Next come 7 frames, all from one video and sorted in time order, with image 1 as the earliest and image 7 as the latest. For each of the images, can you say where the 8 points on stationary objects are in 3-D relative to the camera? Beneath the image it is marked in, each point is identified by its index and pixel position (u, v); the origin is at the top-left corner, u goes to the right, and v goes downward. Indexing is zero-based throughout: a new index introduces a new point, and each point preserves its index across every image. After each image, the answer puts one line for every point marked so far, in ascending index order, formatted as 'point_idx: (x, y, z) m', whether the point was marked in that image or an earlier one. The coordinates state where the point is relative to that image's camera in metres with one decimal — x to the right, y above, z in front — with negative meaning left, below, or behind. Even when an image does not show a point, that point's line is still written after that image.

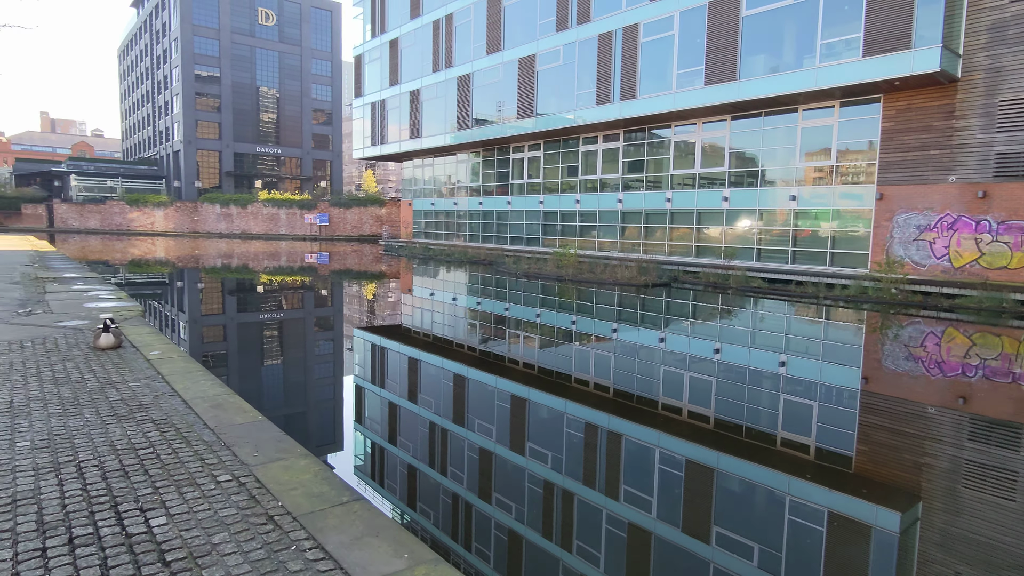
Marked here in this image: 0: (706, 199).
0: (+5.8, +2.6, +18.5) m
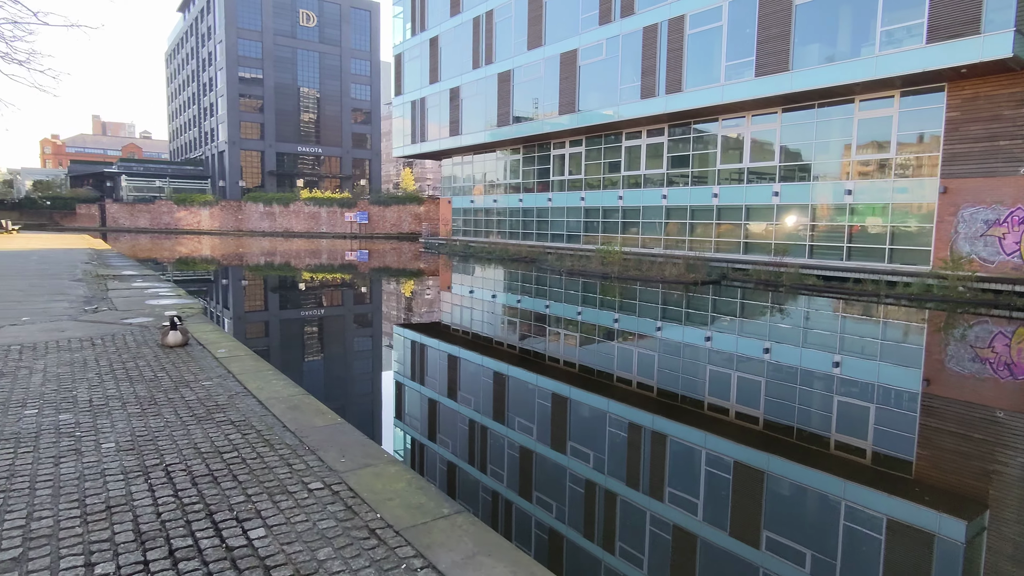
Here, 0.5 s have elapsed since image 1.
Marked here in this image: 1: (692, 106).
0: (+7.0, +2.7, +18.0) m
1: (+5.4, +5.3, +18.2) m
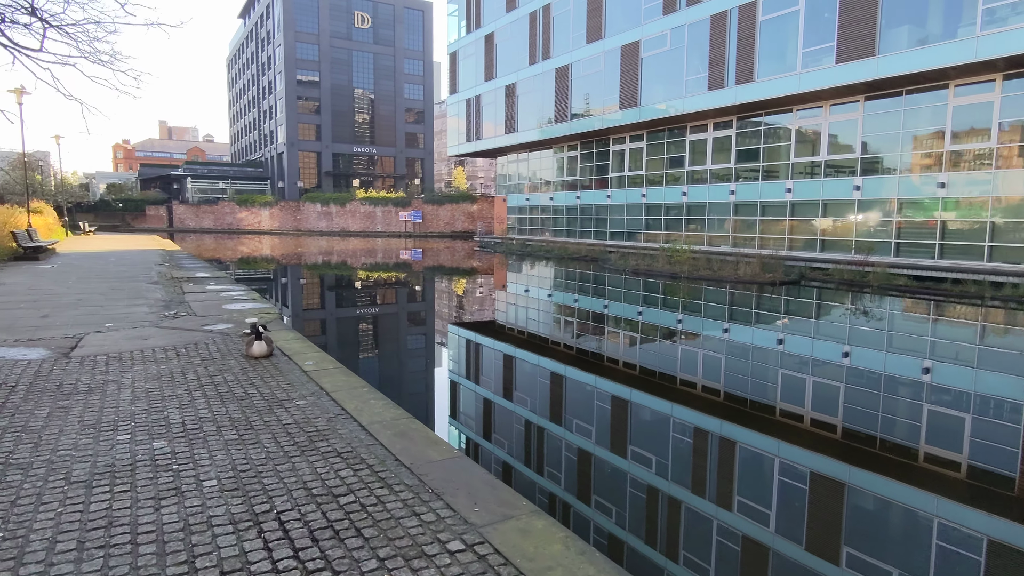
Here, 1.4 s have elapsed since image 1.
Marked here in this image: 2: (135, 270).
0: (+8.7, +2.7, +17.0) m
1: (+7.1, +5.3, +17.4) m
2: (-8.9, +0.4, +15.2) m
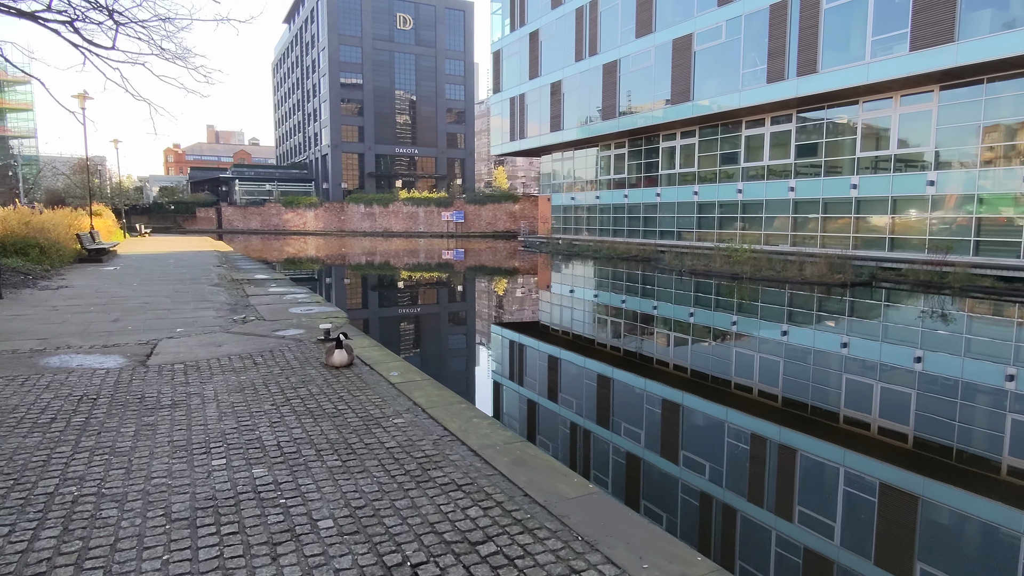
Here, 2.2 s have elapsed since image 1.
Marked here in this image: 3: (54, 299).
0: (+10.0, +2.7, +16.1) m
1: (+8.4, +5.3, +16.6) m
2: (-7.7, +0.4, +15.4) m
3: (-7.2, -0.2, +10.0) m
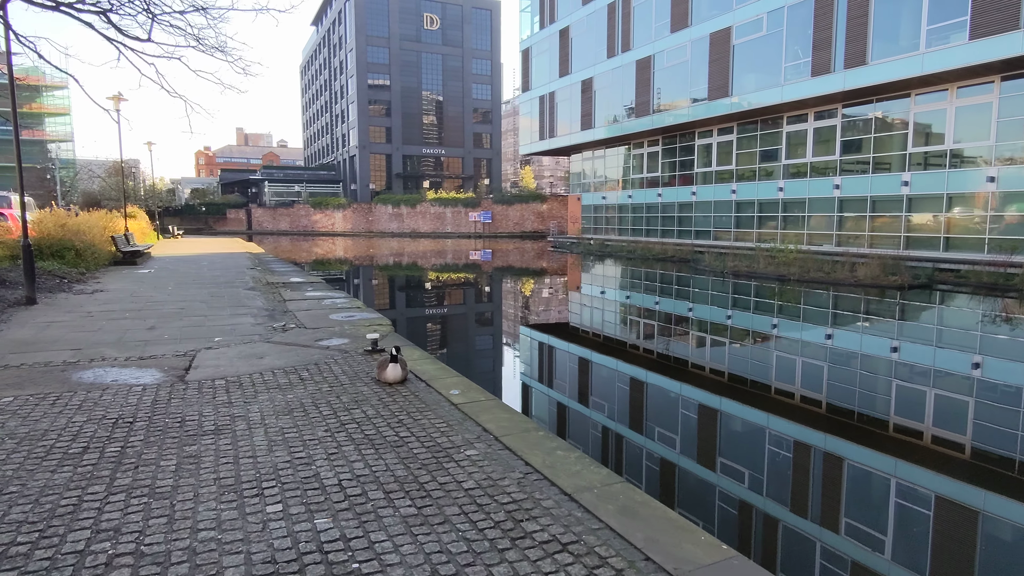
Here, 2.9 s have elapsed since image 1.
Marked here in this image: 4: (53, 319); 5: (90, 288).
0: (+10.8, +2.6, +15.4) m
1: (+9.2, +5.2, +15.9) m
2: (-6.8, +0.3, +15.3) m
3: (-6.6, -0.3, +9.9) m
4: (-6.1, -0.4, +8.5) m
5: (-8.1, 0.0, +12.1) m
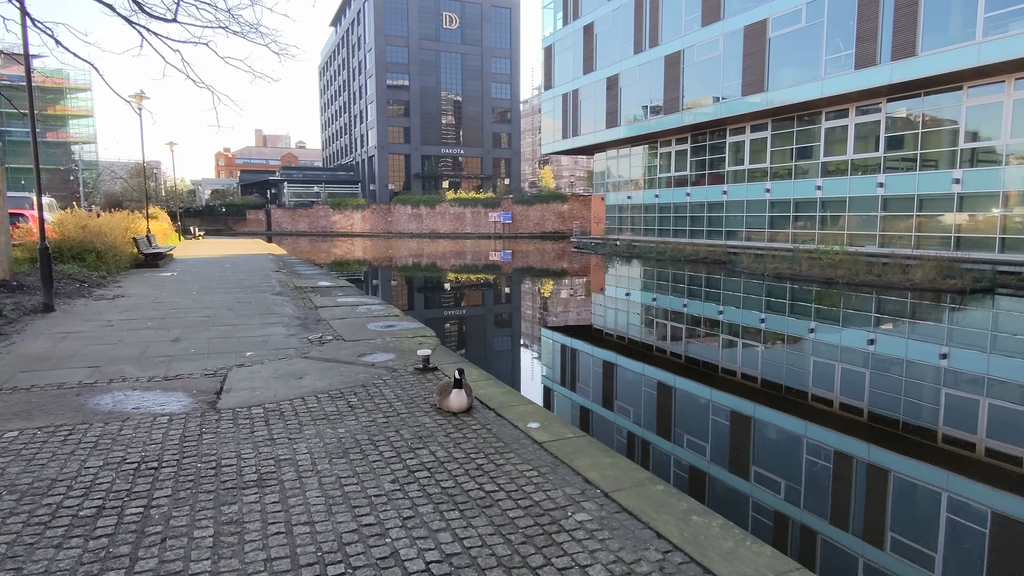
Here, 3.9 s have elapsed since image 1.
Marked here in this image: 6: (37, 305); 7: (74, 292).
0: (+11.5, +2.5, +14.6) m
1: (+9.9, +5.1, +15.2) m
2: (-6.2, +0.3, +15.0) m
3: (-6.1, -0.3, +9.6) m
4: (-5.6, -0.5, +8.1) m
5: (-7.5, -0.1, +11.8) m
6: (-7.2, -0.2, +9.6) m
7: (-8.0, 0.0, +11.5) m
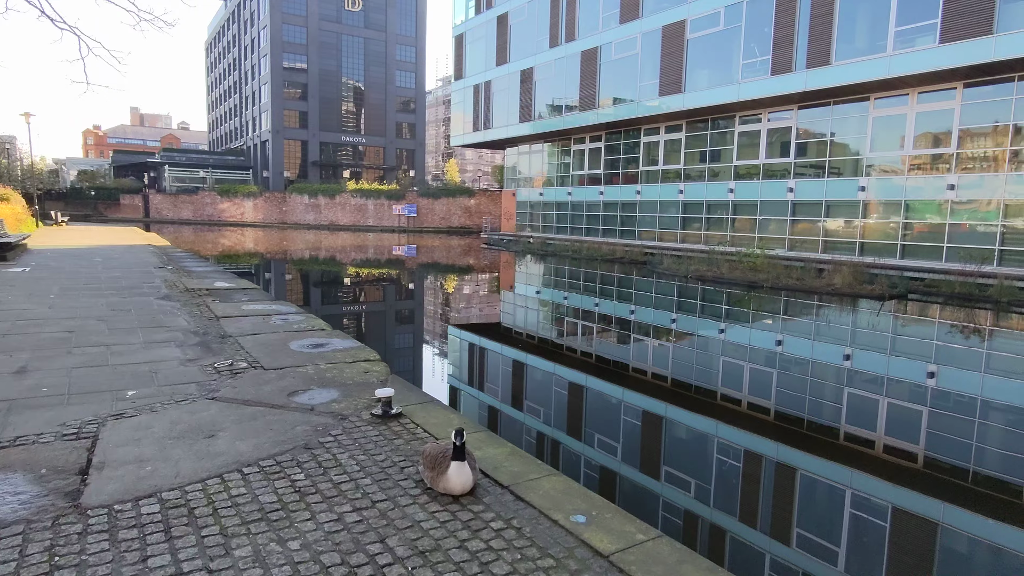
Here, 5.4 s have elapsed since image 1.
0: (+9.6, +2.4, +15.5) m
1: (+8.0, +5.0, +15.7) m
2: (-7.9, +0.4, +13.0) m
3: (-7.0, -0.3, +7.7) m
4: (-6.3, -0.5, +6.3) m
5: (-8.8, 0.0, +9.7) m
6: (-8.1, -0.2, +7.6) m
7: (-9.1, 0.0, +9.3) m
